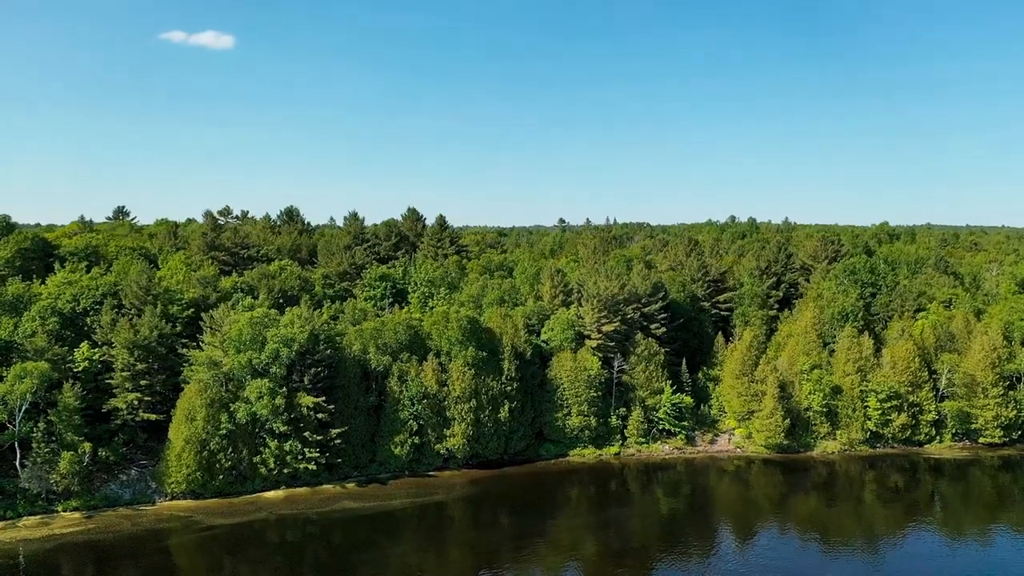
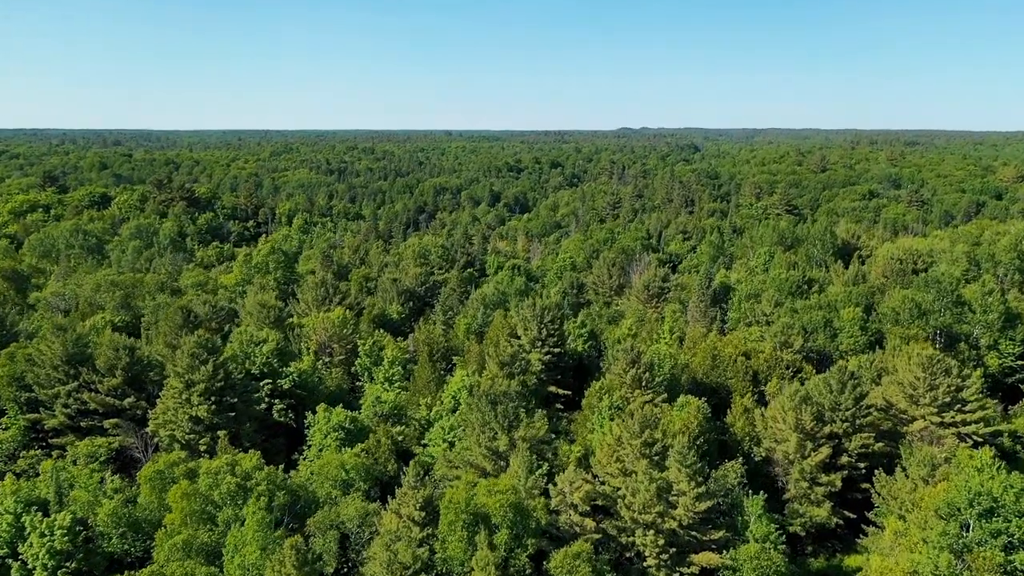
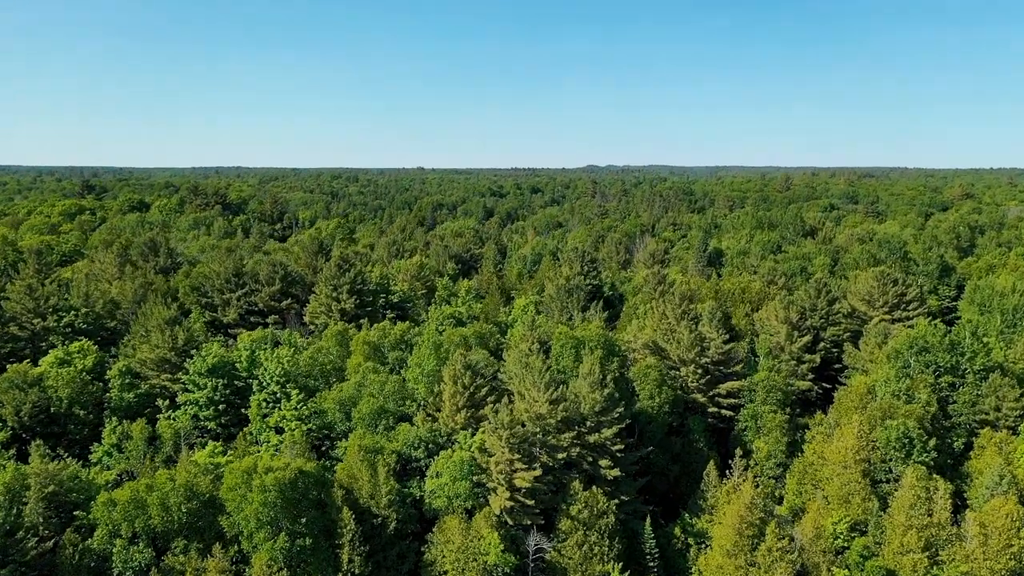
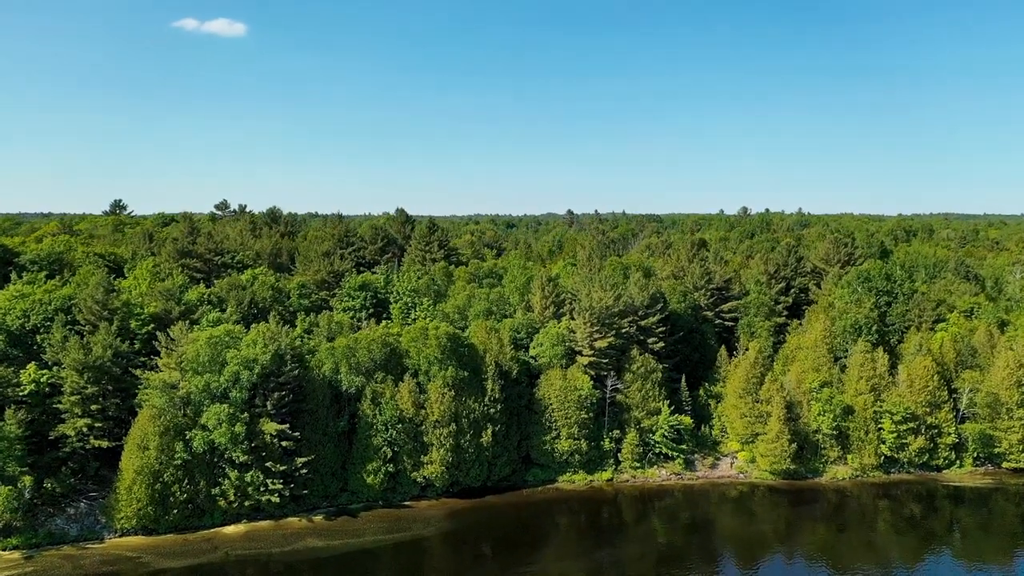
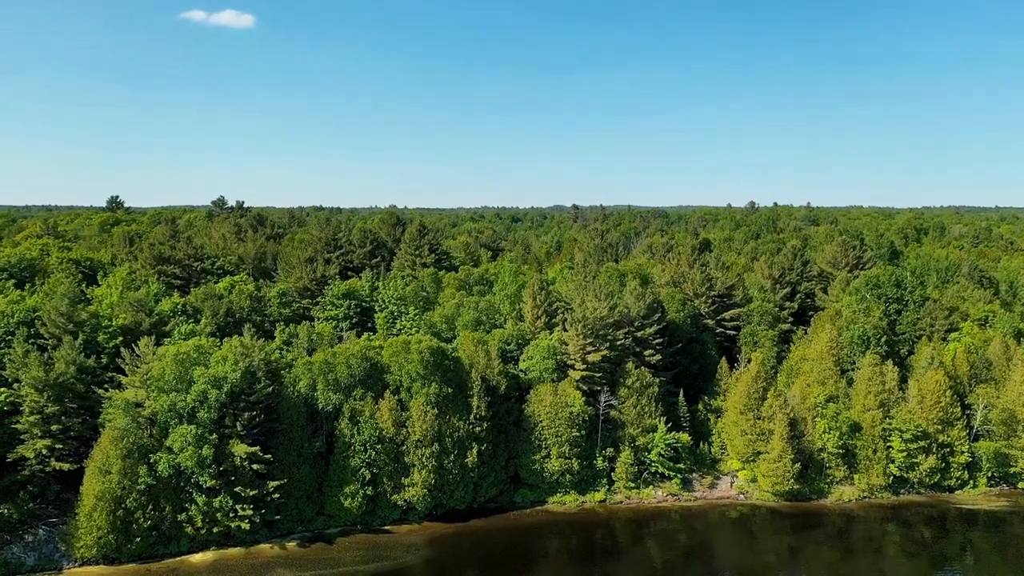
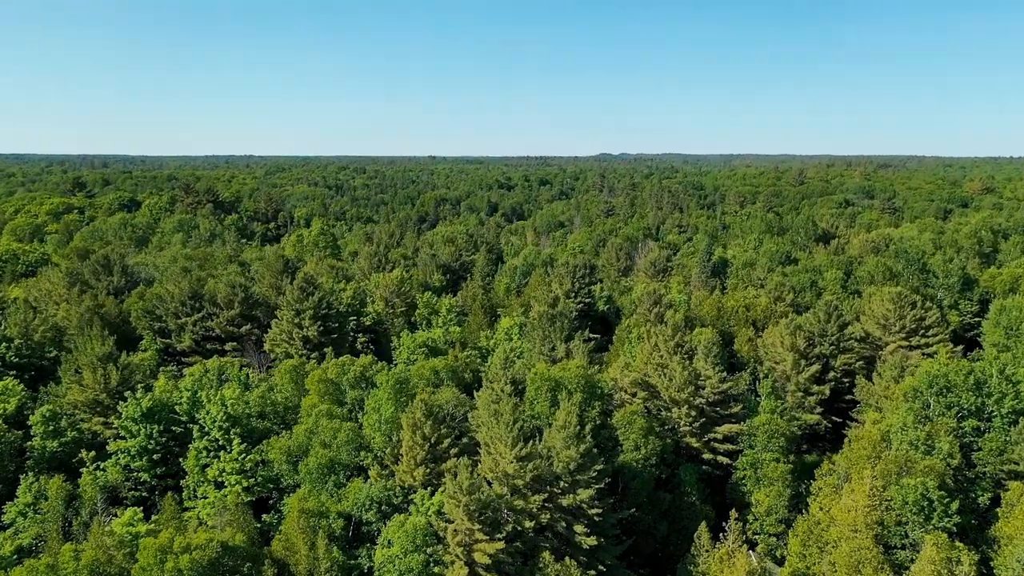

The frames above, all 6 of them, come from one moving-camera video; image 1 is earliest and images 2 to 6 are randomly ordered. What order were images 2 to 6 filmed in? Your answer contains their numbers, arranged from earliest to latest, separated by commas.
4, 5, 3, 6, 2
